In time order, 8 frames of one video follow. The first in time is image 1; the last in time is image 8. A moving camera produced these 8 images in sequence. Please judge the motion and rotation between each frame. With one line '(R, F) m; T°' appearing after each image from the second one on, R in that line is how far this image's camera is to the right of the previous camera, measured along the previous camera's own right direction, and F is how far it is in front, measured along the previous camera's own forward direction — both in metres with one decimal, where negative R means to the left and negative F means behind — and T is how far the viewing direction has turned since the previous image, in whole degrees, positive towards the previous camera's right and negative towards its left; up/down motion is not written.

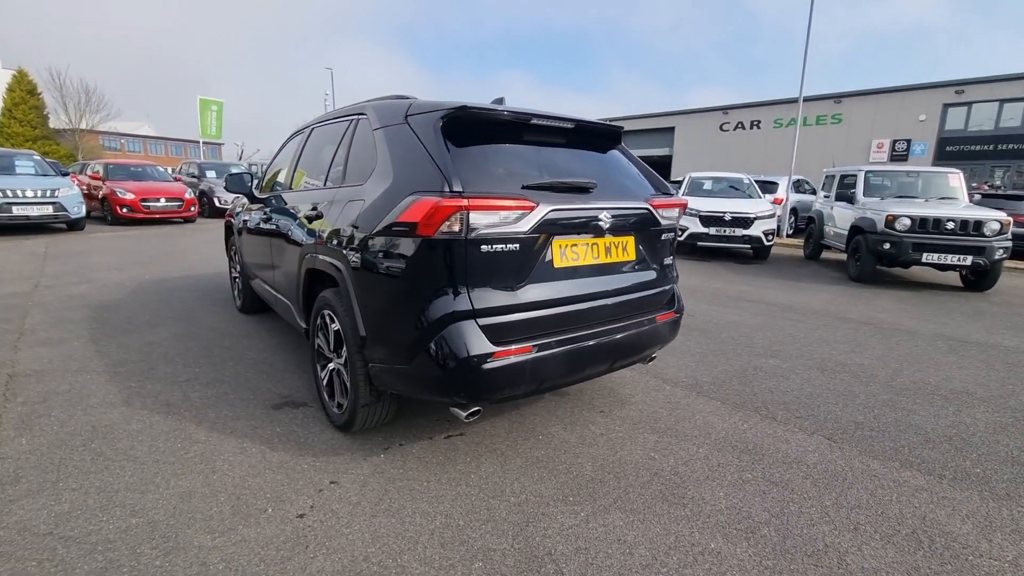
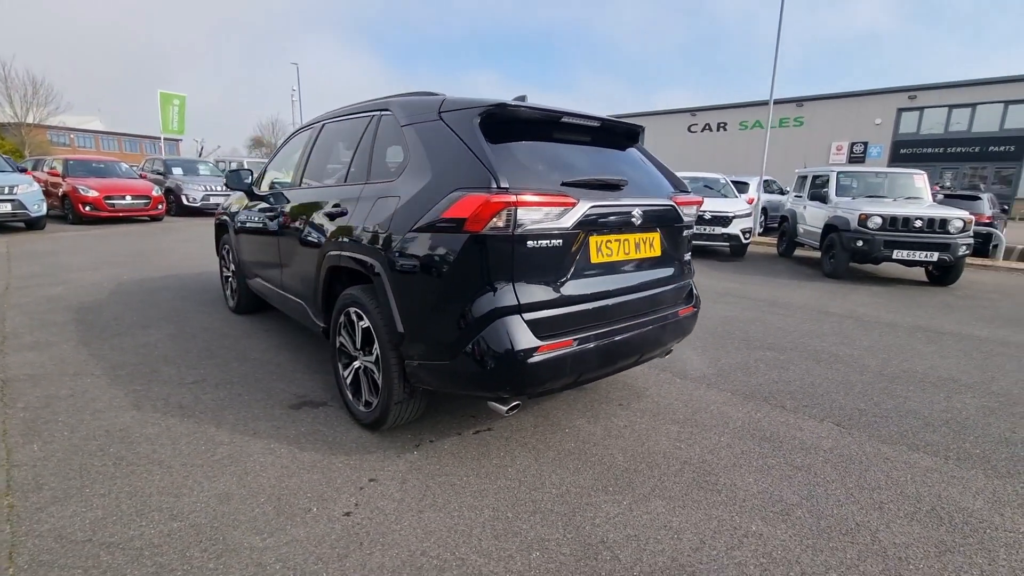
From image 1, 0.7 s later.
(-0.4, 0.0) m; +4°
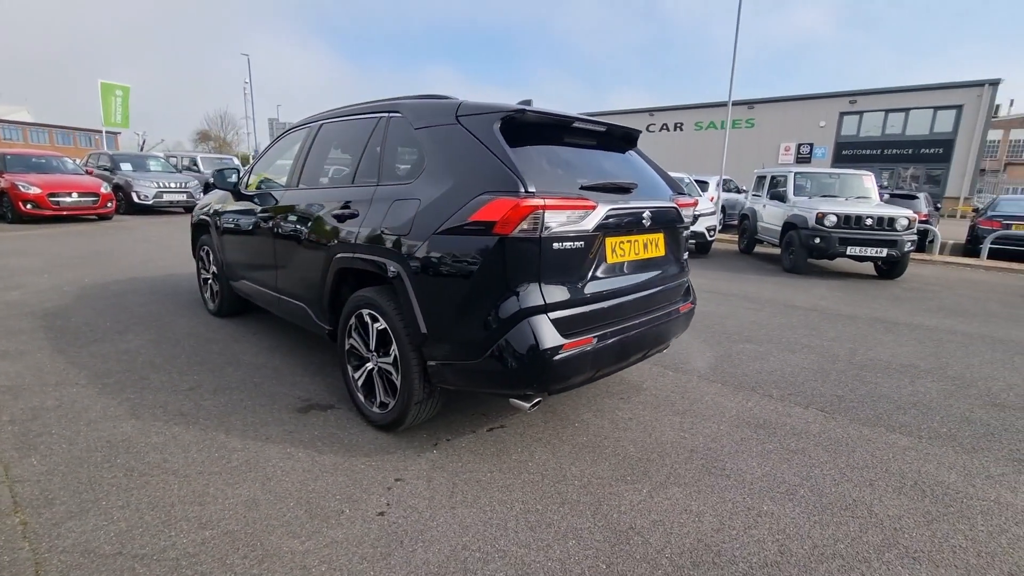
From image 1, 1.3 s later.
(-0.3, -0.1) m; +5°
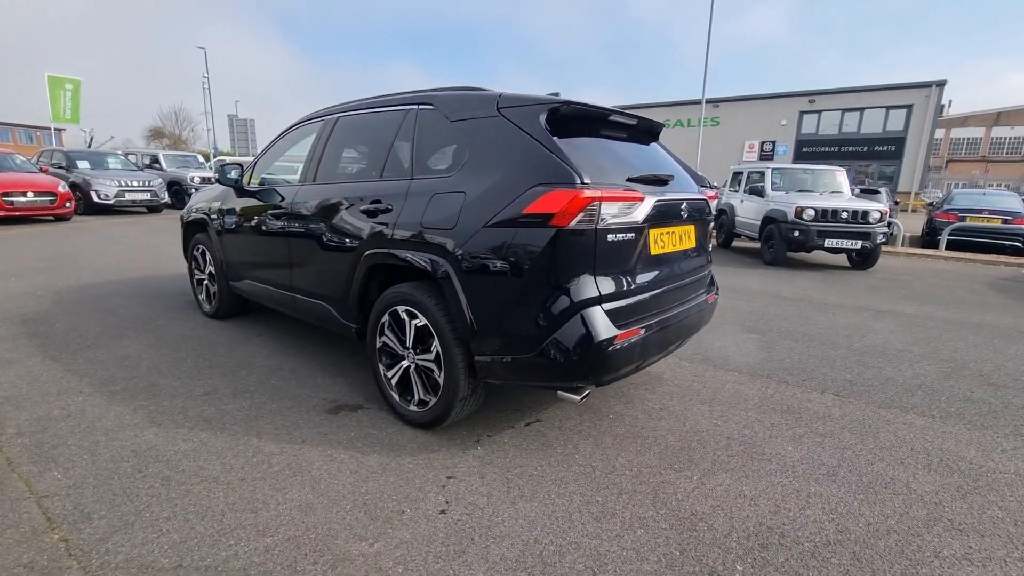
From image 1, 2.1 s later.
(-0.4, 0.0) m; +4°
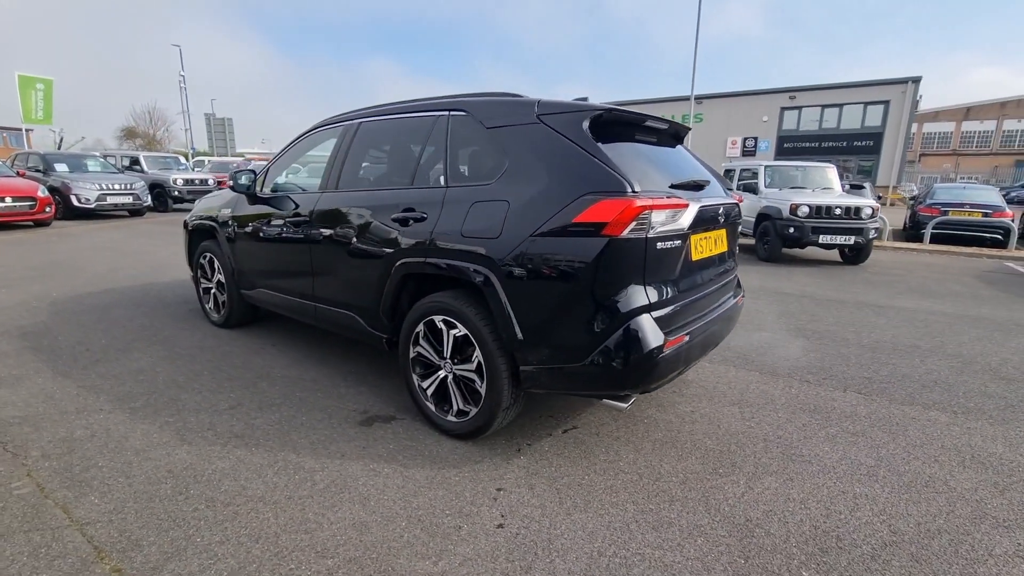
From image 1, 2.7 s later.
(-0.3, 0.0) m; +2°
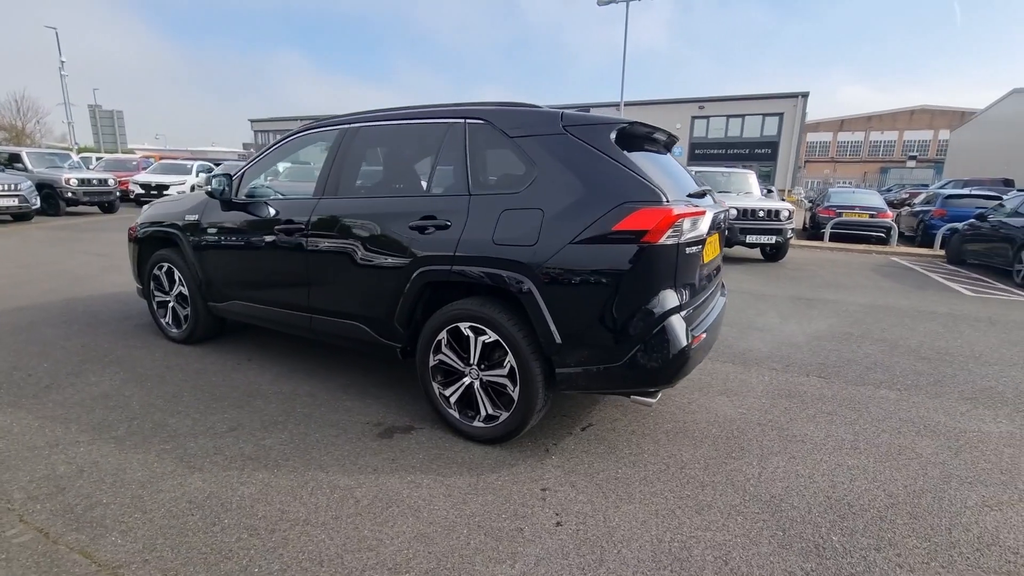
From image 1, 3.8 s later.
(-0.6, 0.0) m; +9°
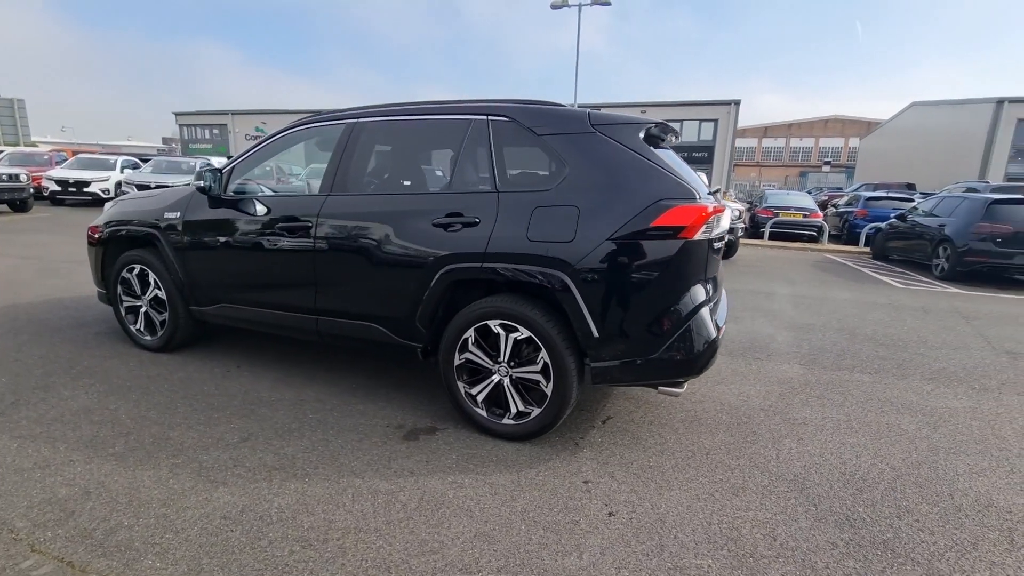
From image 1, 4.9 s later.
(-0.5, 0.0) m; +7°
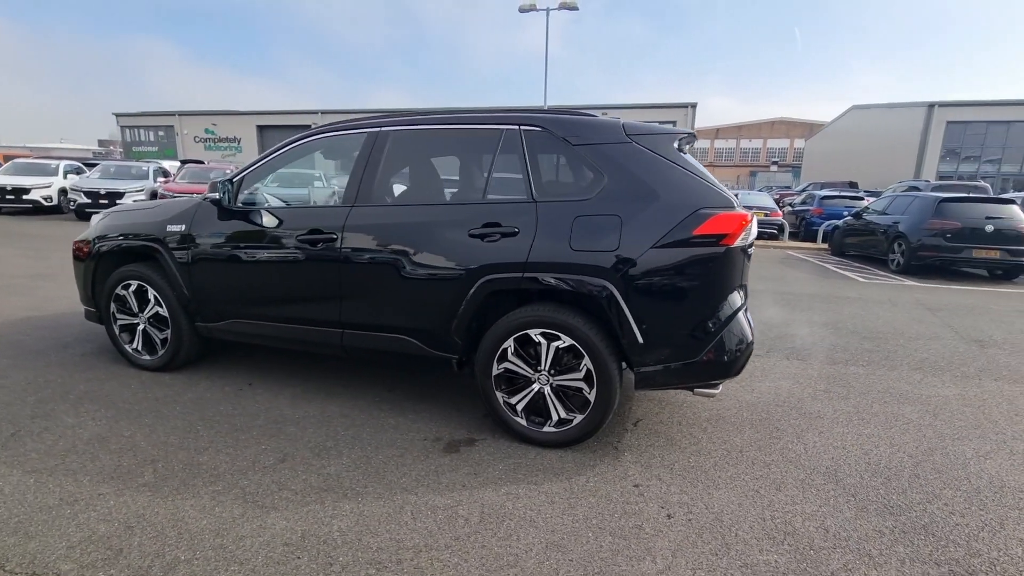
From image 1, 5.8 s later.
(-0.5, 0.0) m; +5°
